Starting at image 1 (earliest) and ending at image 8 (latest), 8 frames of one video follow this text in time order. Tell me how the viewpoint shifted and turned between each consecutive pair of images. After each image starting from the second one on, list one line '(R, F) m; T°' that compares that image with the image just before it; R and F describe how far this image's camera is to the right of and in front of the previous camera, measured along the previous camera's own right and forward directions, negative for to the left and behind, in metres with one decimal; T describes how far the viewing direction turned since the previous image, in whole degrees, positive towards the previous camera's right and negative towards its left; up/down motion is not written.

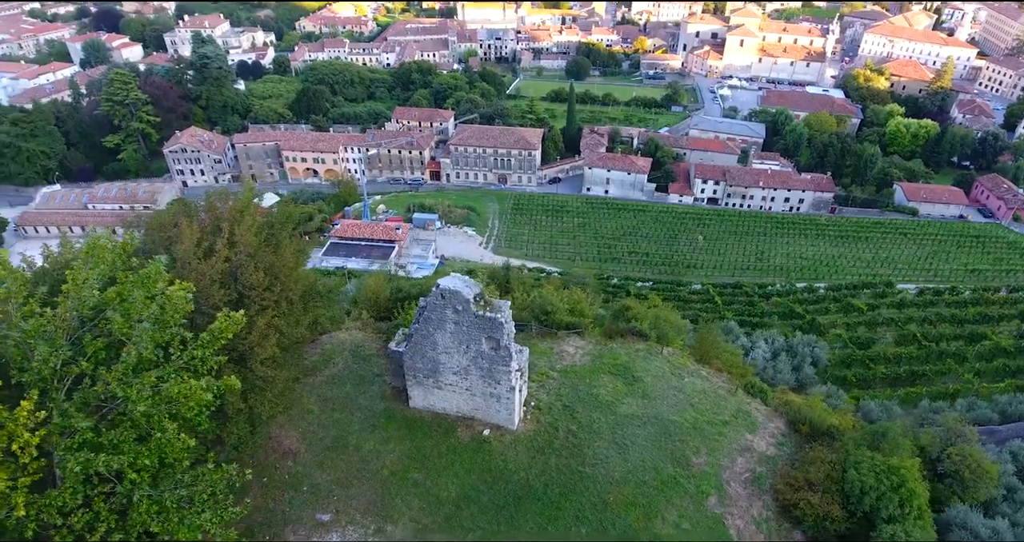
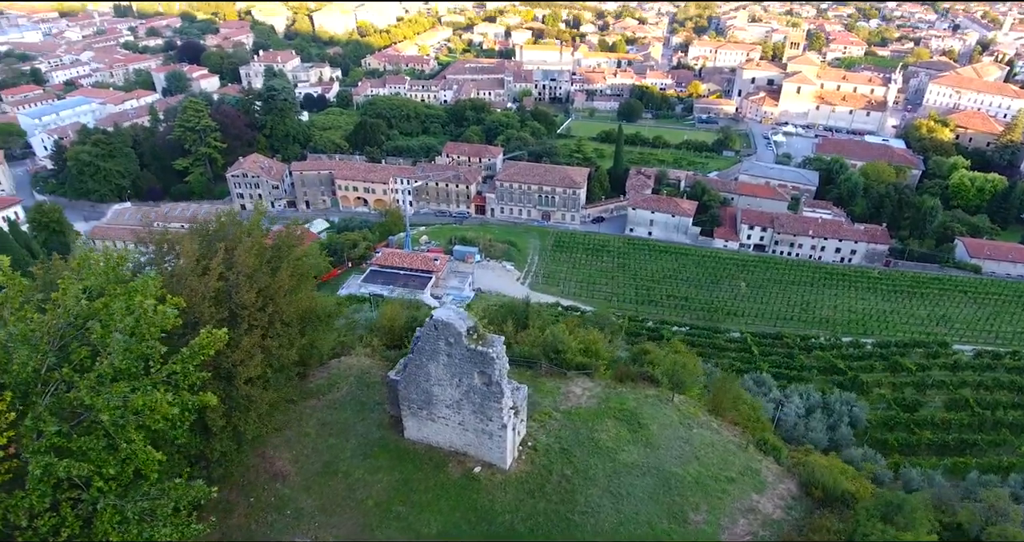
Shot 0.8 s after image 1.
(+0.6, +0.1) m; -5°
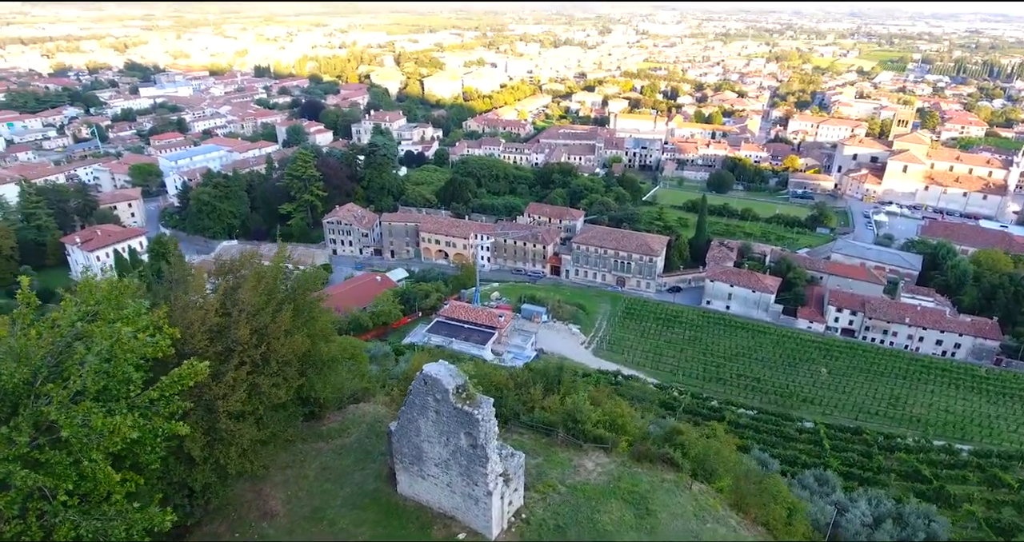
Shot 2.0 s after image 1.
(+1.1, +0.2) m; -8°
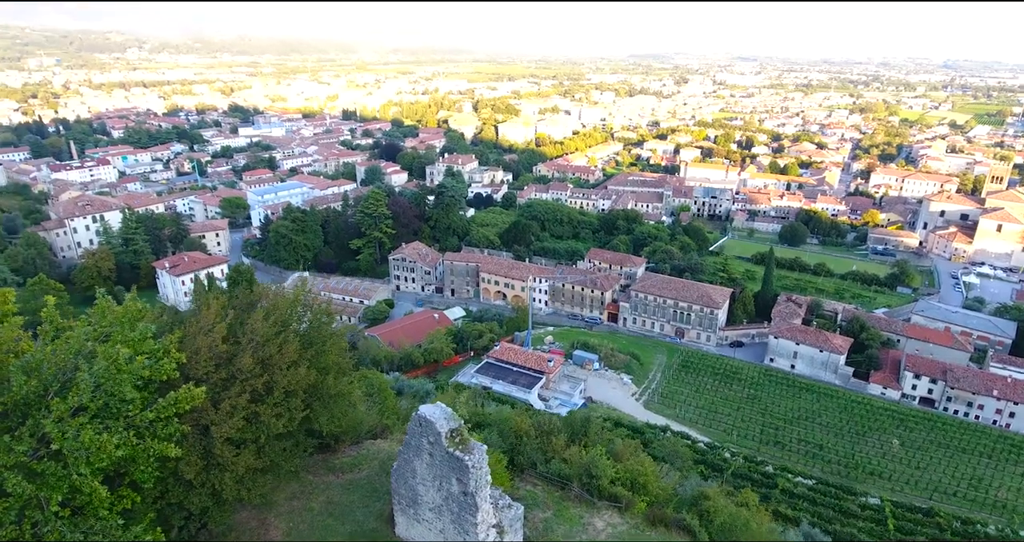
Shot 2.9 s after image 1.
(+0.8, +0.1) m; -6°
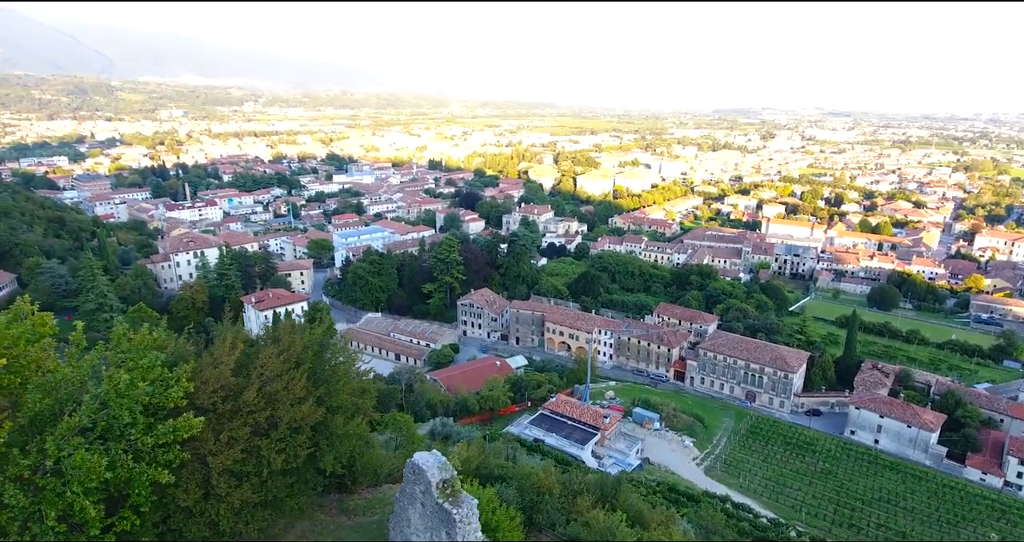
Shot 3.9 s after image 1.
(+0.9, +0.2) m; -7°
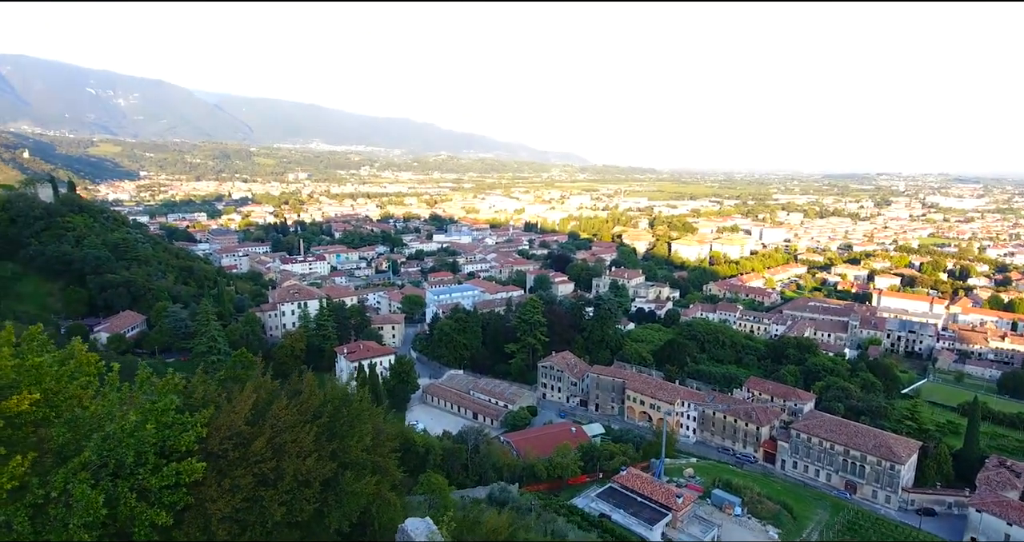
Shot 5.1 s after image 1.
(+1.1, +0.2) m; -9°
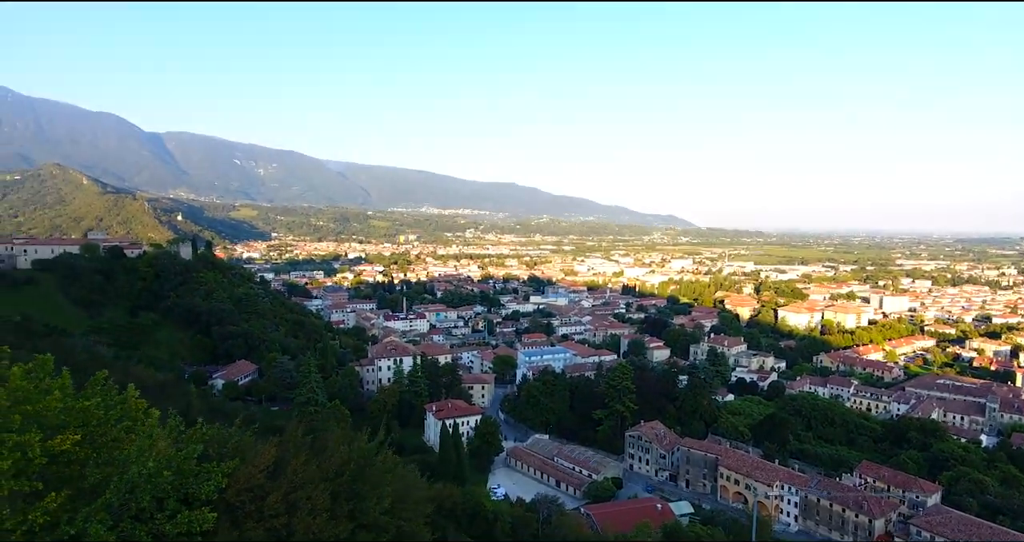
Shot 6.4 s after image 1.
(+1.1, +0.2) m; -9°
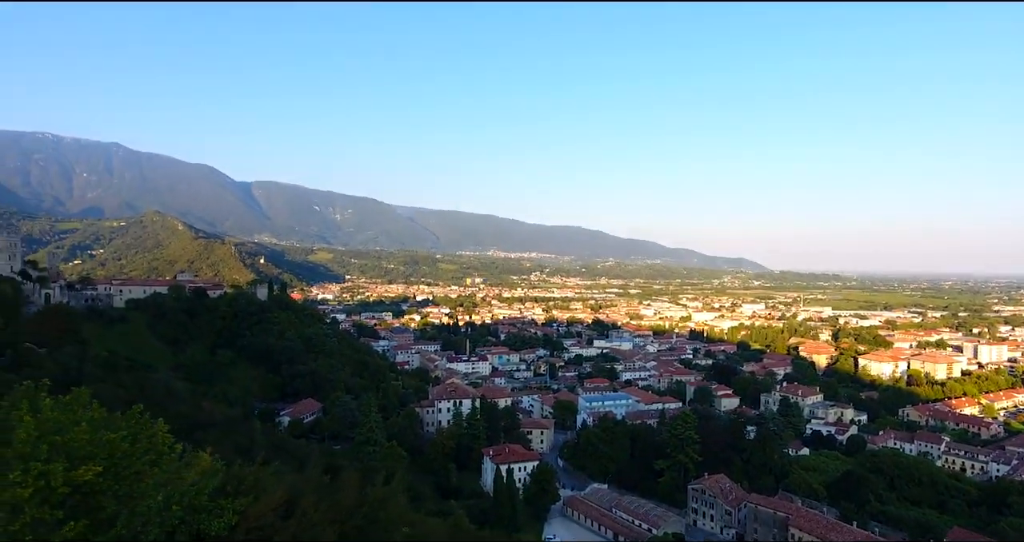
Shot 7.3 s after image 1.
(+0.7, +0.1) m; -6°
